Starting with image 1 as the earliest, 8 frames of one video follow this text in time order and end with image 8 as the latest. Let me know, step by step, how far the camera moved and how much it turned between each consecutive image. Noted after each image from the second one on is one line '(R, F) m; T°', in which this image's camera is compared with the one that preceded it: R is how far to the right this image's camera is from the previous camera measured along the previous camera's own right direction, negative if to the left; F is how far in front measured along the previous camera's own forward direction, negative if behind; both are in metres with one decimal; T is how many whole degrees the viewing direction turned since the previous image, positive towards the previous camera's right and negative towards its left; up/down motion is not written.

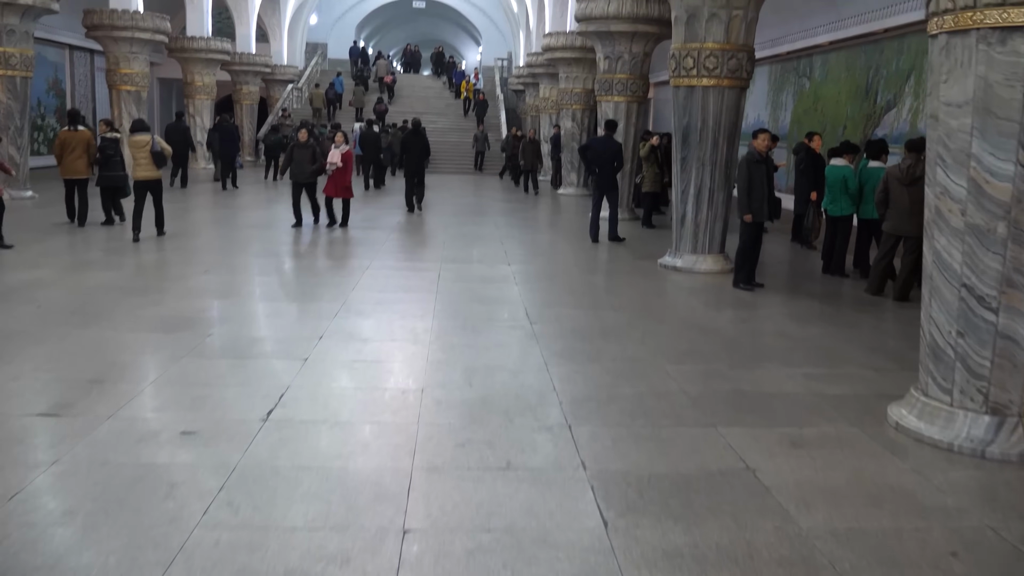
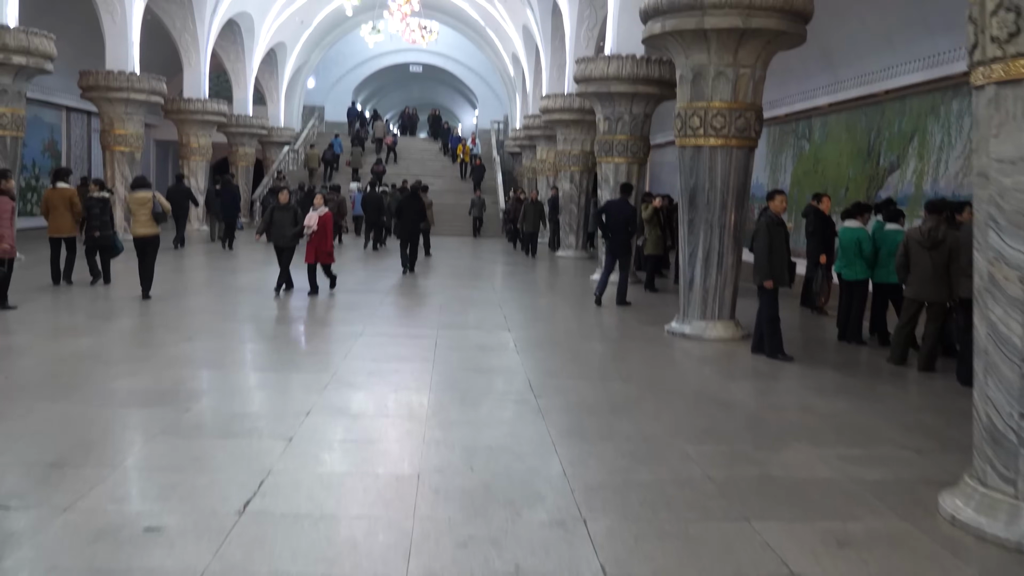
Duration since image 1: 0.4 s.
(0.0, +0.4) m; 0°
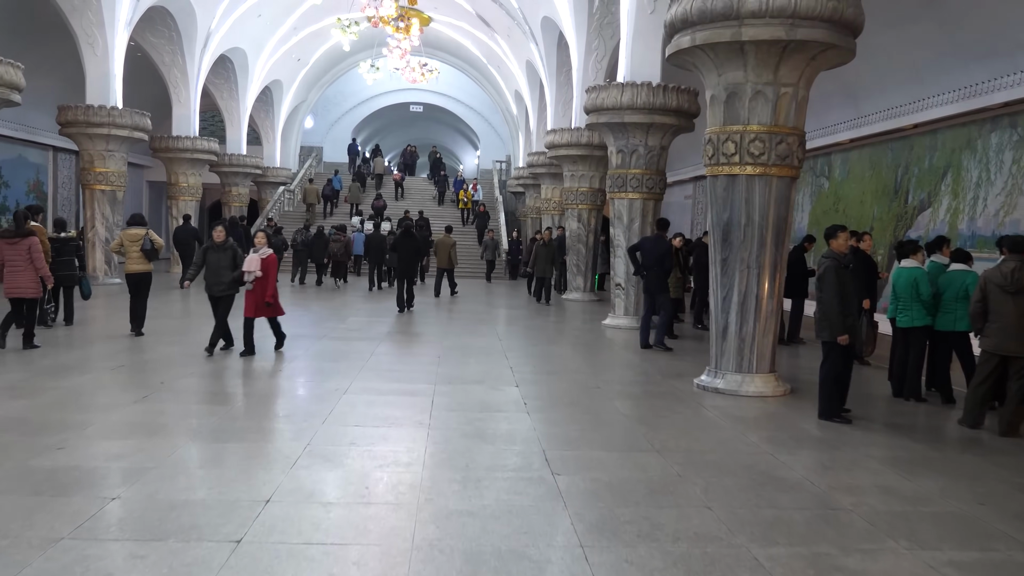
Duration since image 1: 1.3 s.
(-0.1, +0.9) m; 0°
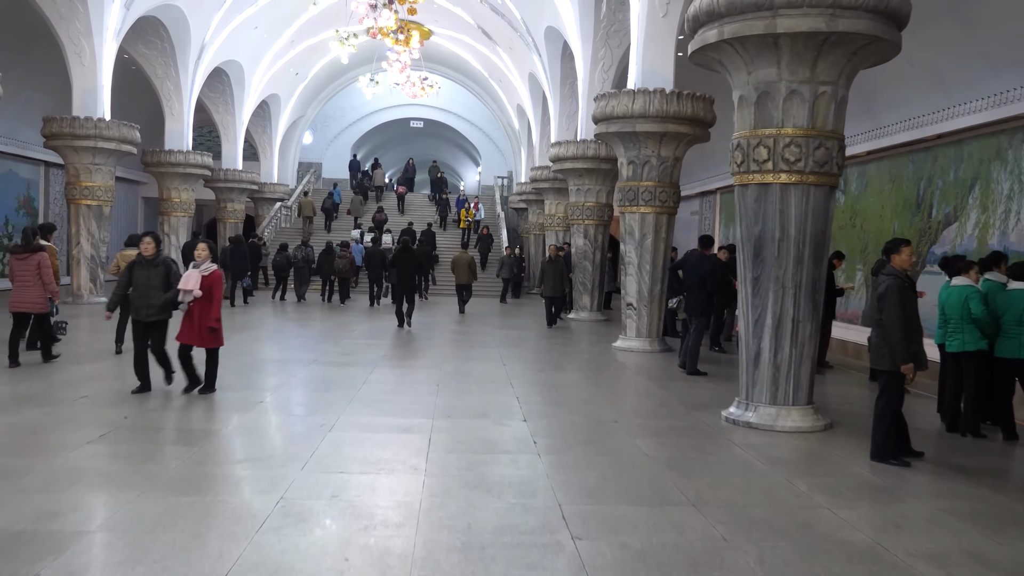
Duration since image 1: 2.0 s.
(0.0, +0.7) m; 0°
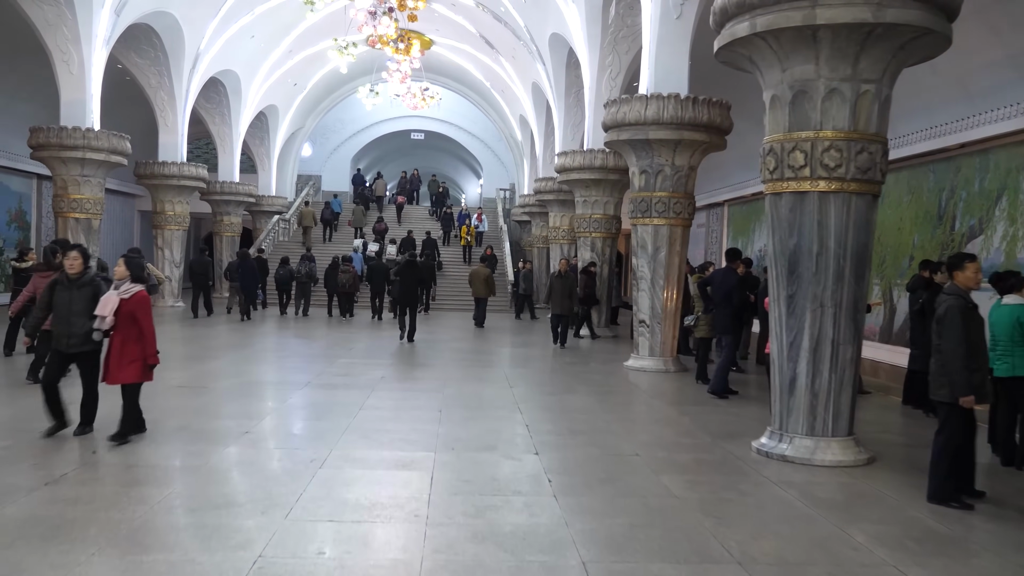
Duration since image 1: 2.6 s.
(-0.1, +0.5) m; 0°
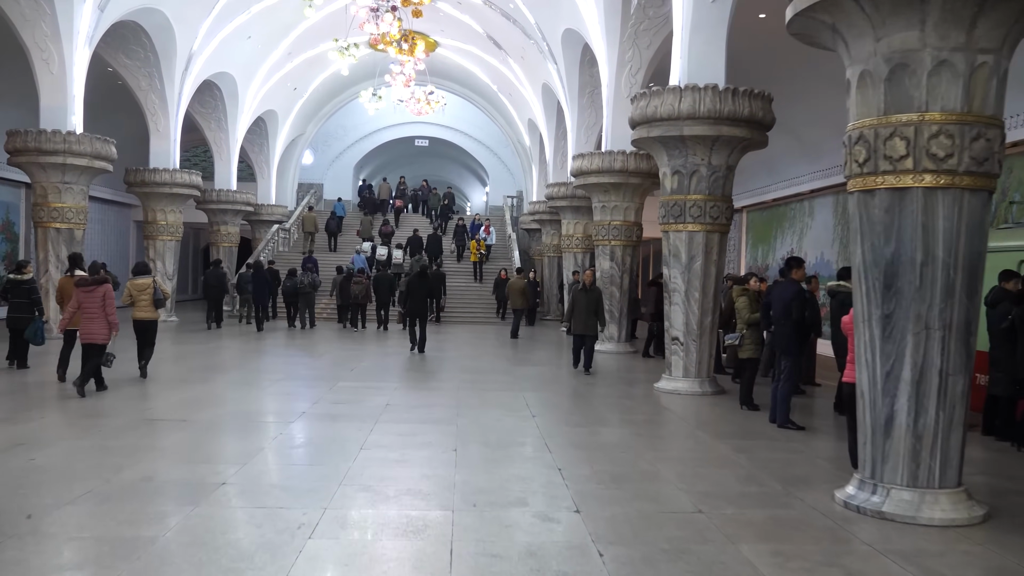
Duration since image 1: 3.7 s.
(-0.1, +1.0) m; 0°
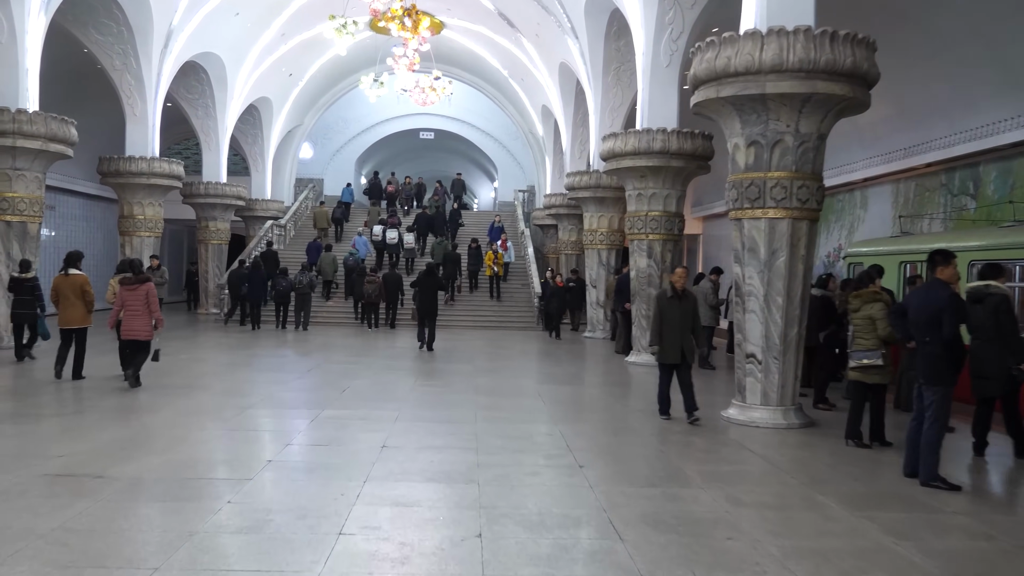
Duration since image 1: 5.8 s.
(-0.2, +1.8) m; 0°
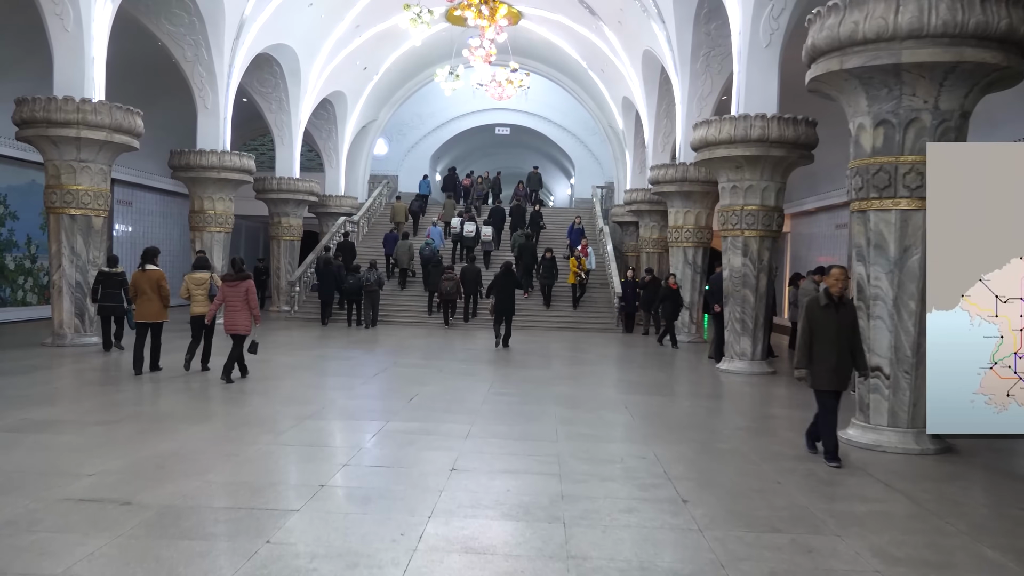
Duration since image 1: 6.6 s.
(-0.1, +0.7) m; -5°
